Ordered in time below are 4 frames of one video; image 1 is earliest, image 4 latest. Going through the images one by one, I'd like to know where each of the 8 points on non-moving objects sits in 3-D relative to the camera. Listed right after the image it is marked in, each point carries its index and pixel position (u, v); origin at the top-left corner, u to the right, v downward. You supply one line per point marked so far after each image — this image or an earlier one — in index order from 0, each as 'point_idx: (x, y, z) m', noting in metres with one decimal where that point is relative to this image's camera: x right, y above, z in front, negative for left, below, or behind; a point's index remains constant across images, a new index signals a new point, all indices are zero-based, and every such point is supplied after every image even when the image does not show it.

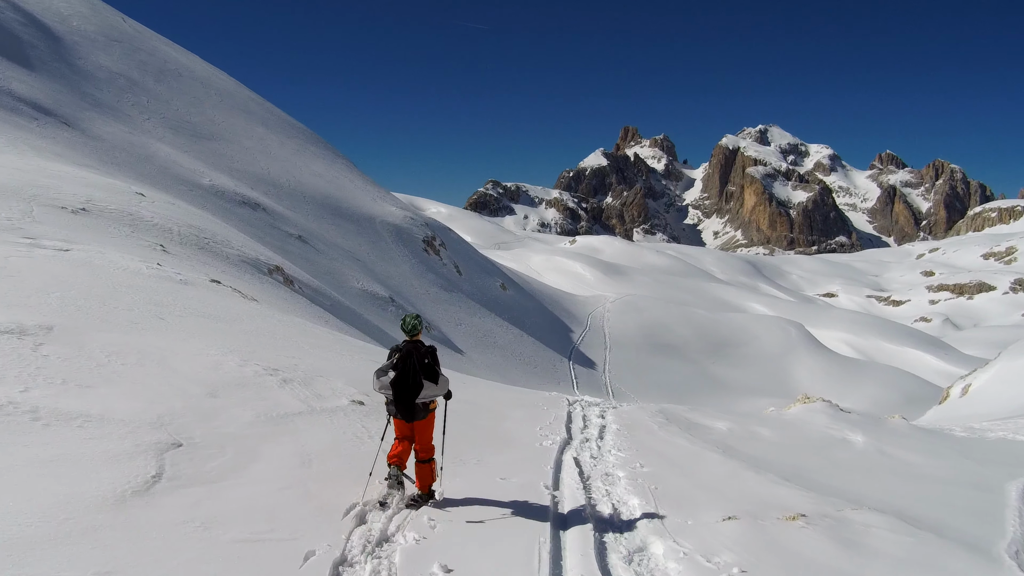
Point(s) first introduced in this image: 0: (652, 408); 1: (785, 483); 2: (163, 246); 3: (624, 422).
0: (+2.6, -2.3, +10.0) m
1: (+2.7, -1.9, +5.2) m
2: (-12.2, +1.5, +19.0) m
3: (+1.7, -2.0, +8.0) m
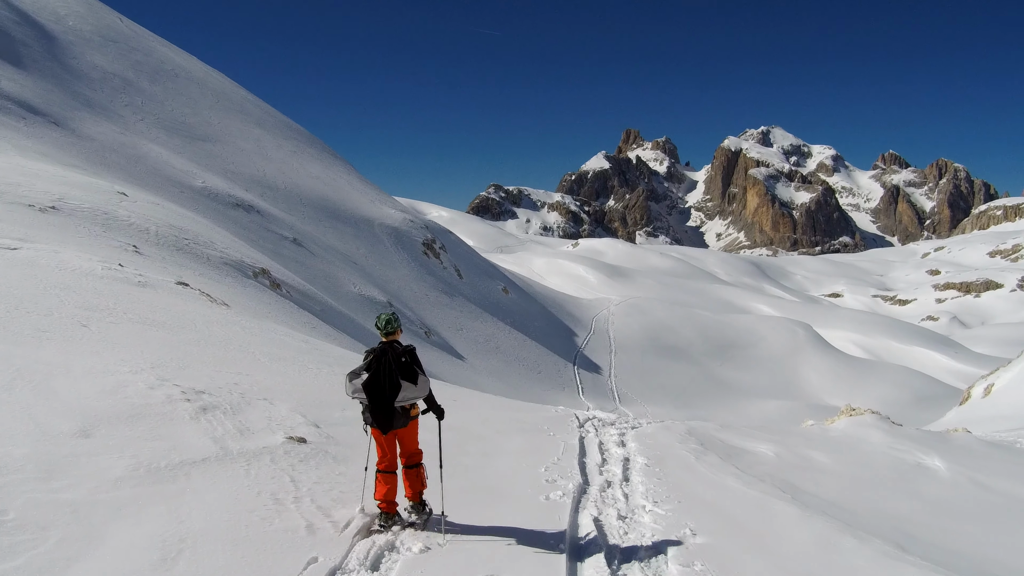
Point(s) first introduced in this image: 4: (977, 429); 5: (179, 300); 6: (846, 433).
0: (+2.6, -2.2, +8.3) m
1: (+2.7, -1.8, +3.6) m
2: (-12.2, +1.4, +17.5) m
3: (+1.7, -2.0, +6.3) m
4: (+13.4, -4.1, +16.0) m
5: (-7.8, -0.3, +12.4) m
6: (+5.8, -2.5, +9.2) m
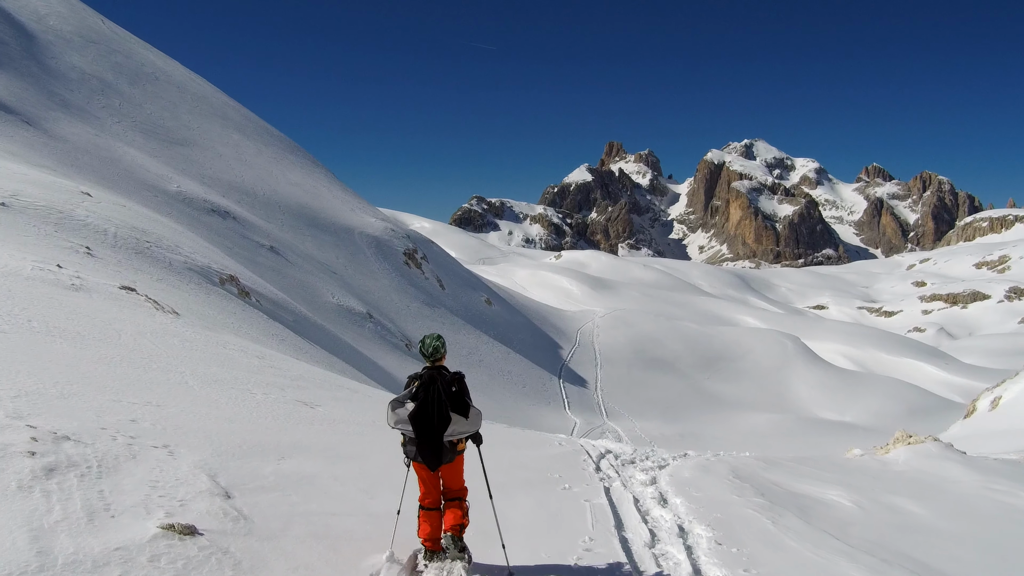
0: (+2.6, -2.3, +6.7) m
1: (+2.8, -1.8, +1.9) m
2: (-12.4, +1.2, +15.5) m
3: (+1.7, -2.0, +4.6) m
4: (+13.2, -4.3, +14.6) m
5: (-7.9, -0.4, +10.5) m
6: (+5.8, -2.6, +7.7) m
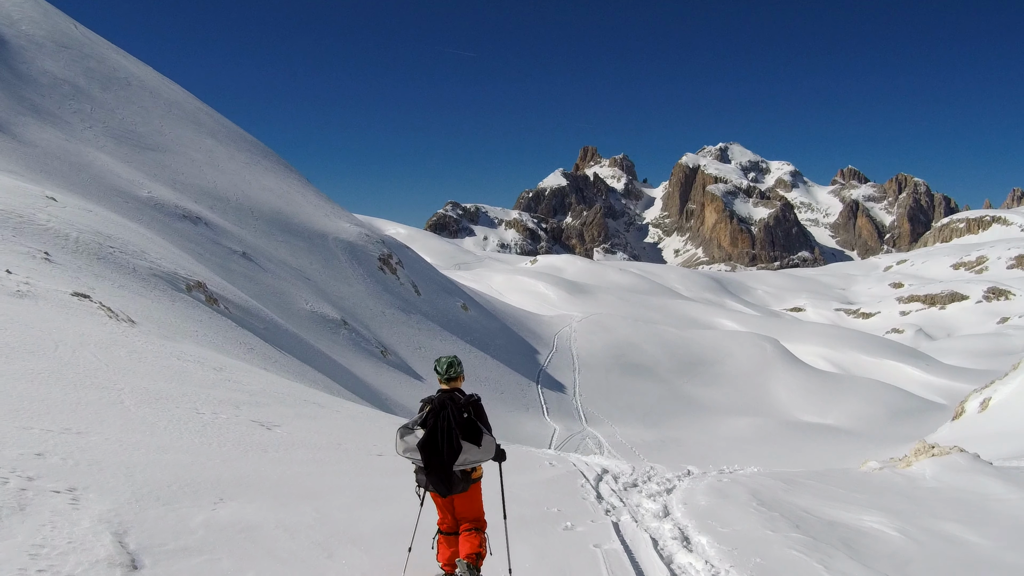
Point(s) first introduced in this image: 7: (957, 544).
0: (+2.6, -2.2, +5.9) m
1: (+2.9, -1.7, +1.2) m
2: (-12.8, +1.0, +14.3) m
3: (+1.7, -1.9, +3.9) m
4: (+12.9, -4.3, +14.2) m
5: (-8.1, -0.5, +9.5) m
6: (+5.7, -2.6, +7.0) m
7: (+3.8, -2.2, +4.7) m
